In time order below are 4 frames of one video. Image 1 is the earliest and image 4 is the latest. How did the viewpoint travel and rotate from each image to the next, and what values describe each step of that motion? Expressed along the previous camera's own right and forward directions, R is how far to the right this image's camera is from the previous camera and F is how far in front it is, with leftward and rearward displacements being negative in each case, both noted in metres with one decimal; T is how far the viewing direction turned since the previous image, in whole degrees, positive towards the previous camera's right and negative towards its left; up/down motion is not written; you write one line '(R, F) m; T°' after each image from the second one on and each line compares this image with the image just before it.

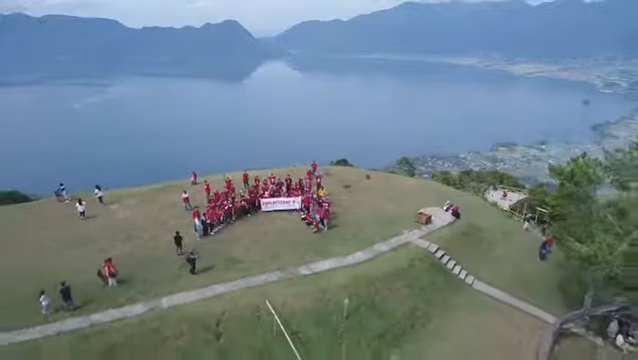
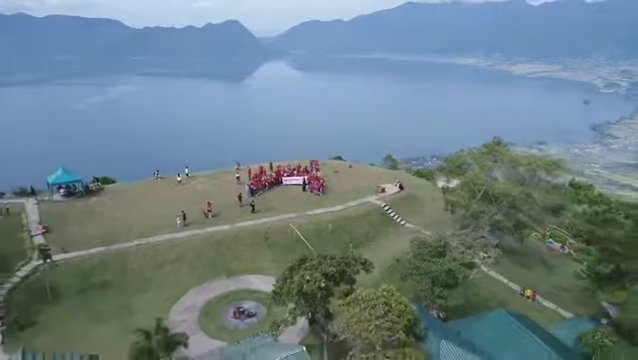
(+1.0, -20.4) m; 0°
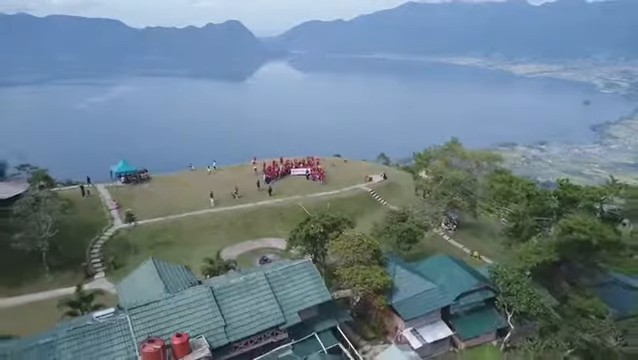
(-0.1, -13.5) m; 0°
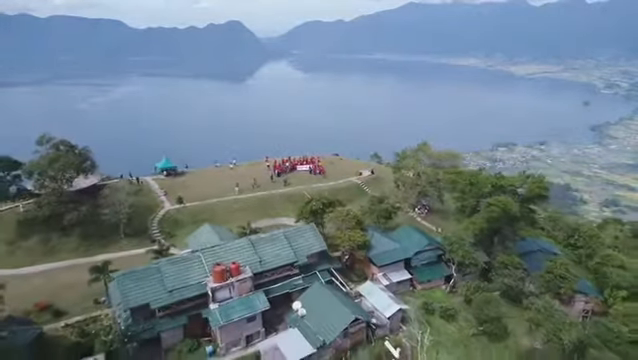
(0.0, -15.7) m; 0°
